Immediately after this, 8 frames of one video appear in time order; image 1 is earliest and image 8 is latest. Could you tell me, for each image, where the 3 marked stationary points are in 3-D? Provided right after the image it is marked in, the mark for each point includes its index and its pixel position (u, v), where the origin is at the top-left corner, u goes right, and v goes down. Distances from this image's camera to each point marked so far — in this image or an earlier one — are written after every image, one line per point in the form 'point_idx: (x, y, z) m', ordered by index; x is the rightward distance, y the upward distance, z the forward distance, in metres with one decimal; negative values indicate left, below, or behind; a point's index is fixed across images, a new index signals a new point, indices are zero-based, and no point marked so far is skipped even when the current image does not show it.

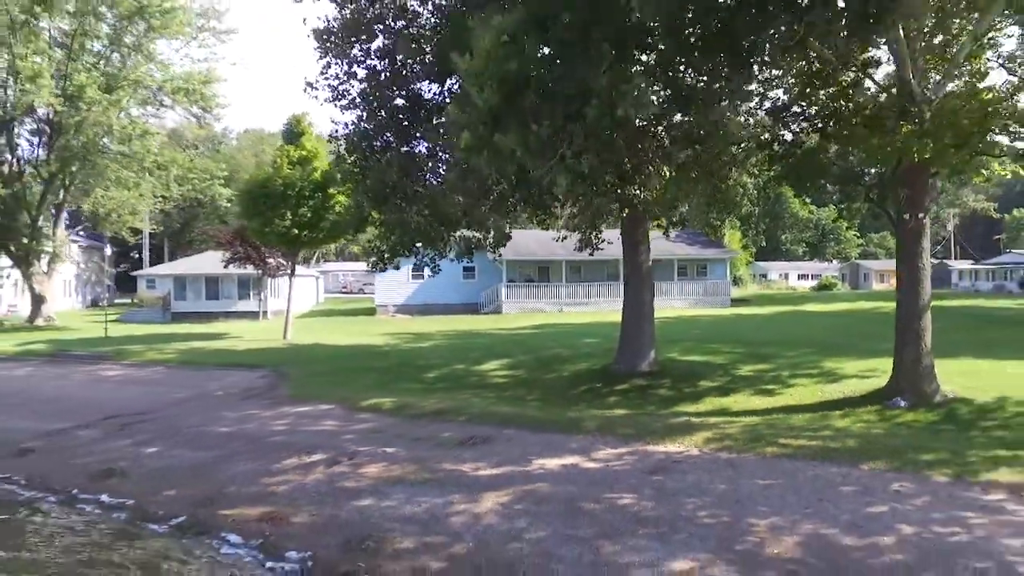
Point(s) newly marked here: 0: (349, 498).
0: (-1.7, -2.2, +8.9) m
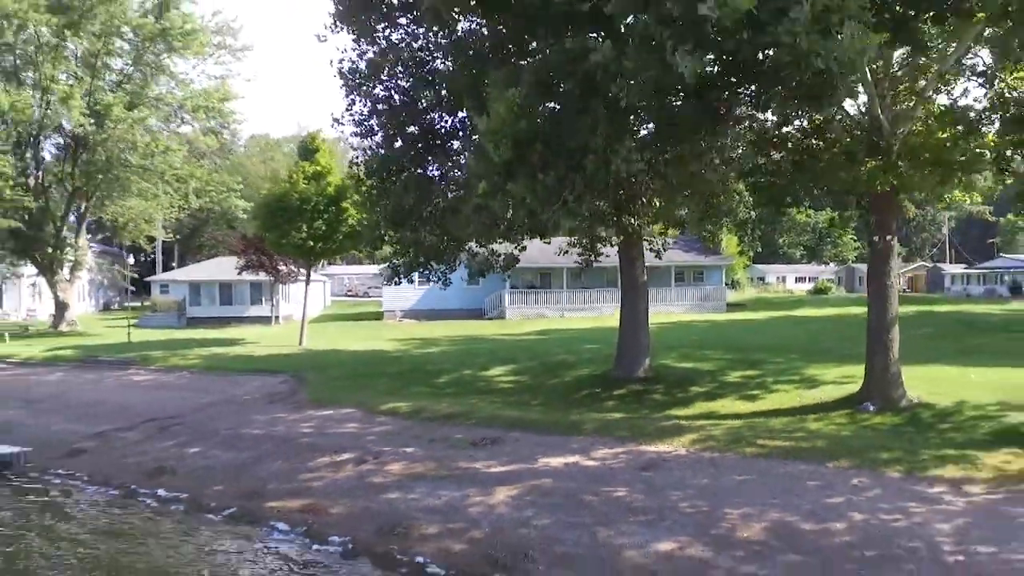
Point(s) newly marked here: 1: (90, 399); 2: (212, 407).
0: (-1.6, -2.4, +10.2) m
1: (-9.1, -2.3, +18.4) m
2: (-5.8, -2.3, +16.5) m
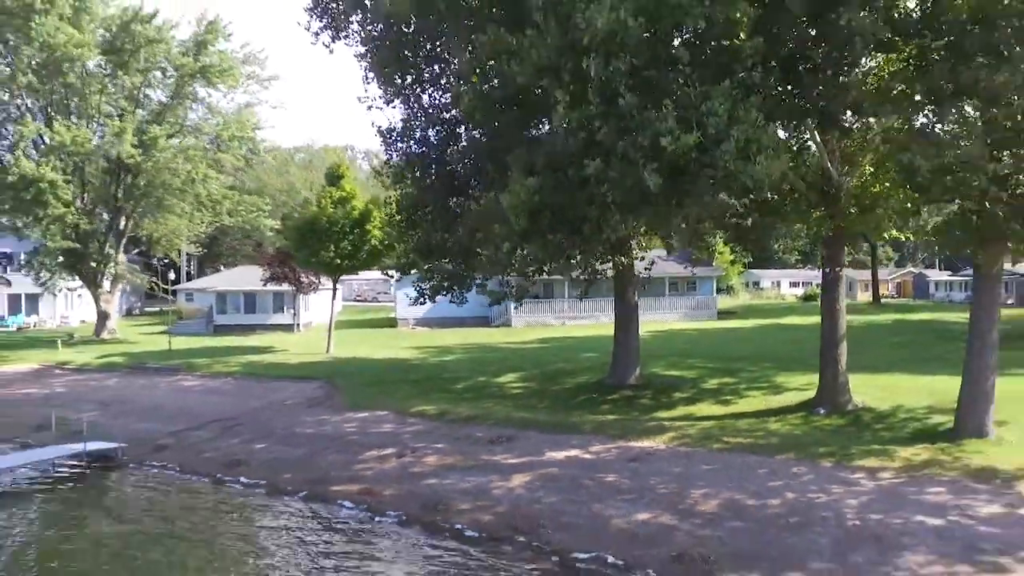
0: (-1.4, -2.8, +12.8) m
1: (-8.9, -2.7, +21.0) m
2: (-5.6, -2.7, +19.1) m
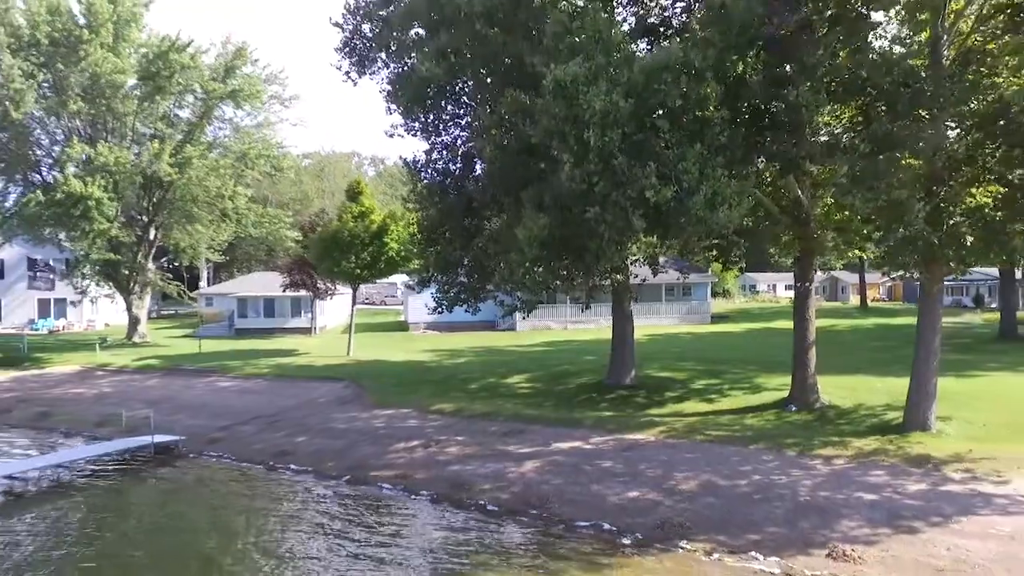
0: (-1.2, -3.1, +15.0) m
1: (-8.6, -3.0, +23.3) m
2: (-5.4, -3.0, +21.3) m
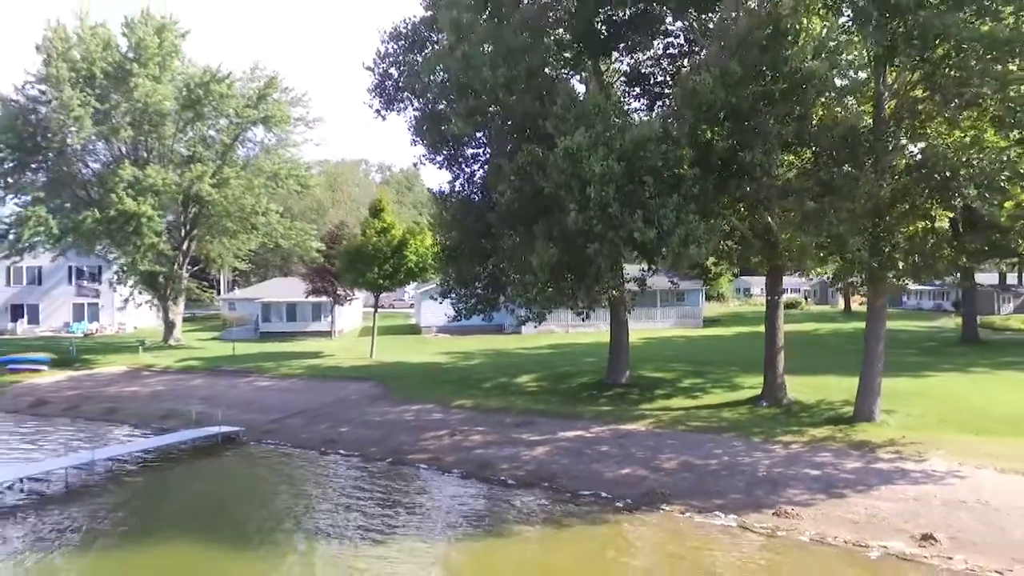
0: (-0.9, -3.4, +18.0) m
1: (-8.4, -3.3, +26.3) m
2: (-5.1, -3.3, +24.4) m
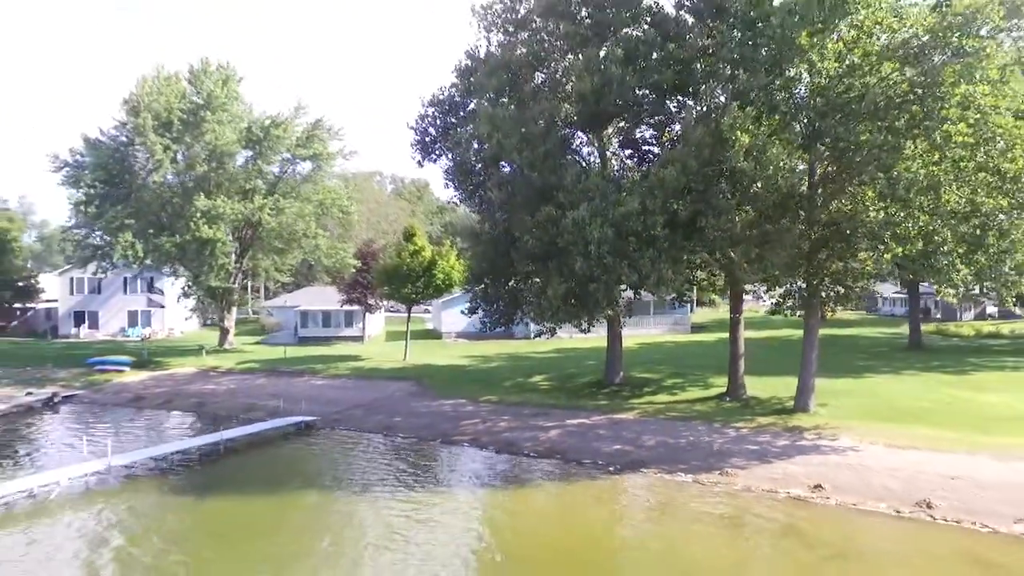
0: (-0.4, -4.0, +23.7) m
1: (-7.8, -3.9, +31.9) m
2: (-4.5, -3.9, +30.0) m
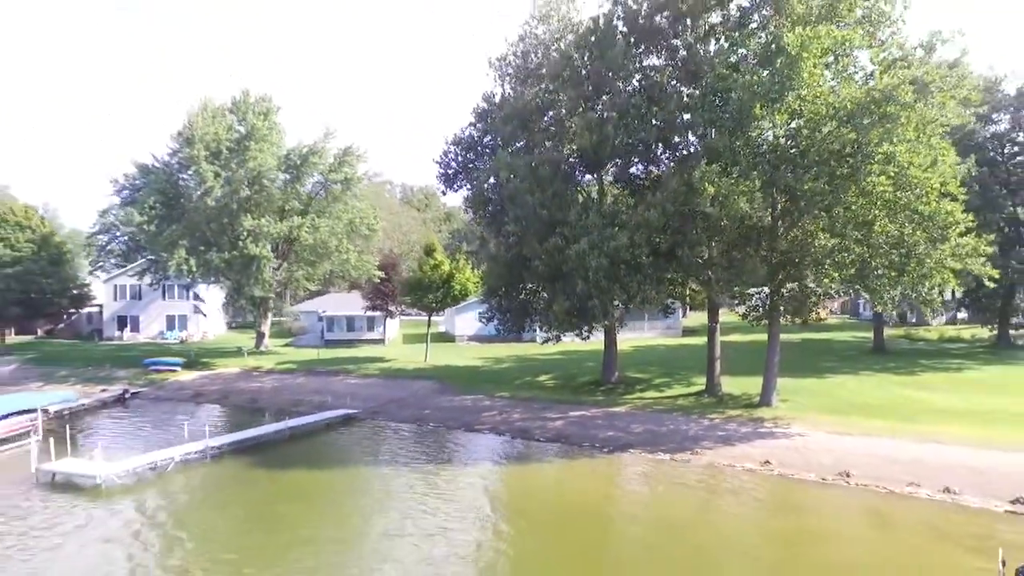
0: (0.0, -4.5, +28.5) m
1: (-7.4, -4.4, +36.7) m
2: (-4.1, -4.4, +34.8) m
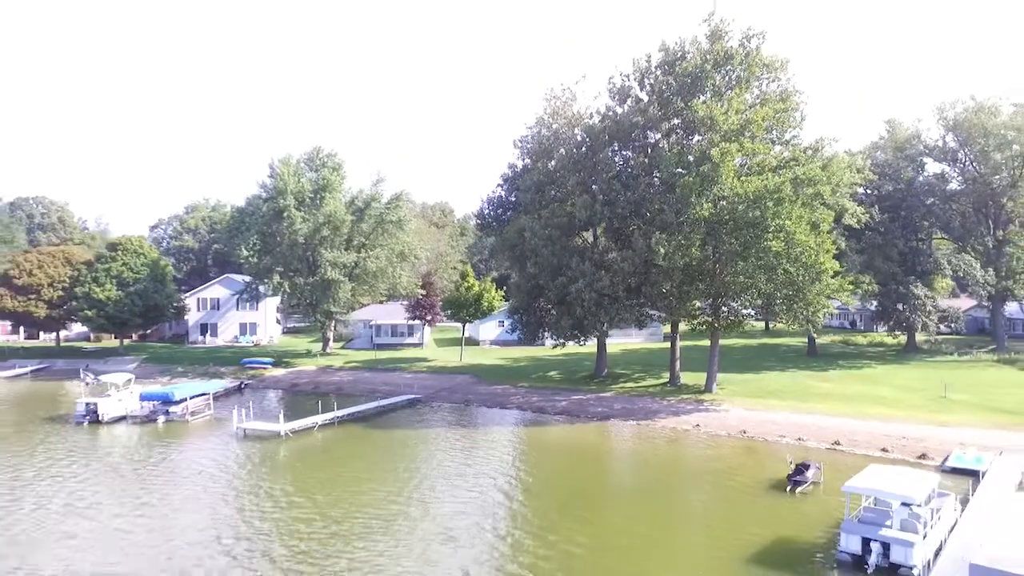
0: (+1.0, -5.5, +40.9) m
1: (-6.4, -5.4, +49.2) m
2: (-3.2, -5.4, +47.3) m
